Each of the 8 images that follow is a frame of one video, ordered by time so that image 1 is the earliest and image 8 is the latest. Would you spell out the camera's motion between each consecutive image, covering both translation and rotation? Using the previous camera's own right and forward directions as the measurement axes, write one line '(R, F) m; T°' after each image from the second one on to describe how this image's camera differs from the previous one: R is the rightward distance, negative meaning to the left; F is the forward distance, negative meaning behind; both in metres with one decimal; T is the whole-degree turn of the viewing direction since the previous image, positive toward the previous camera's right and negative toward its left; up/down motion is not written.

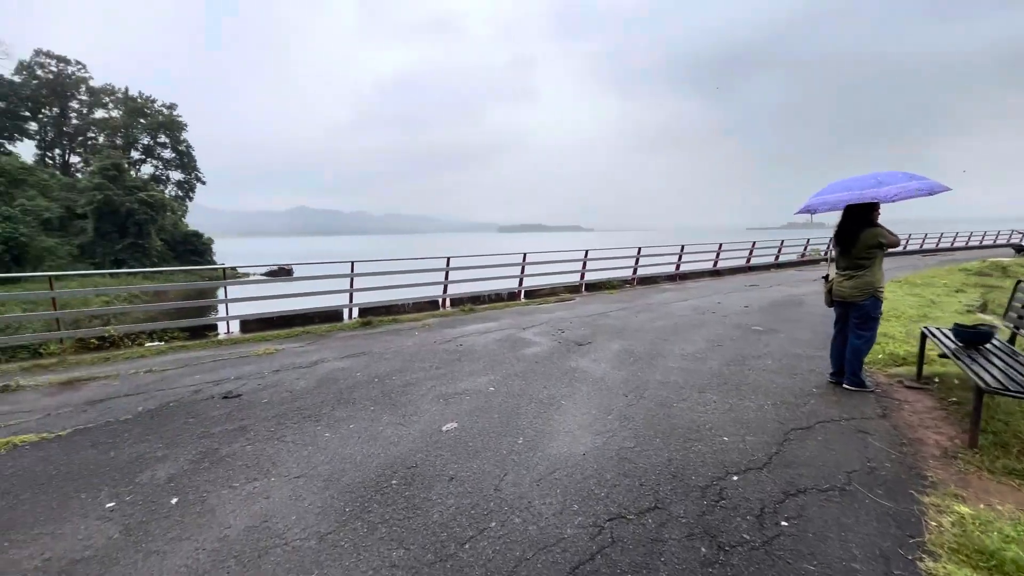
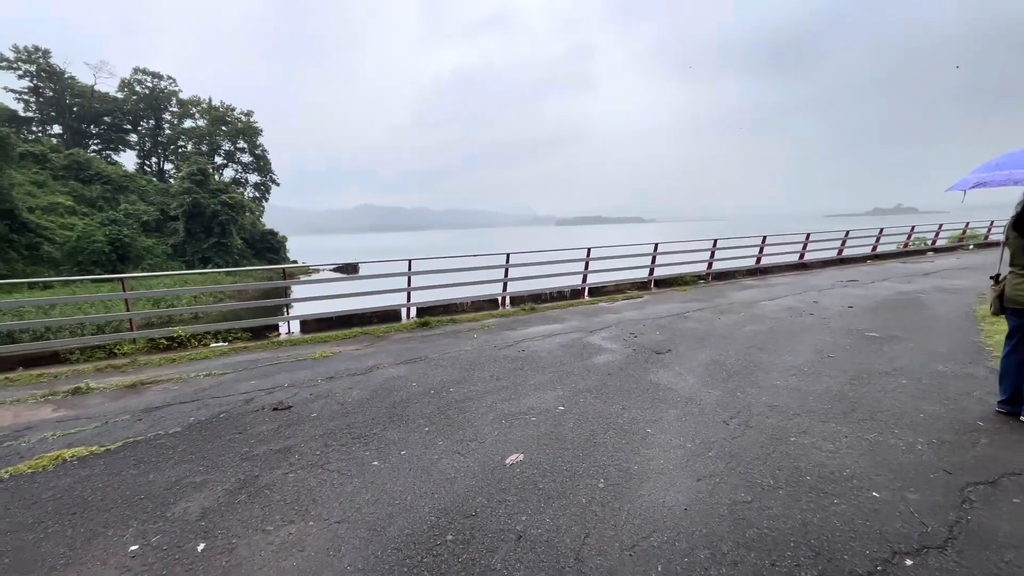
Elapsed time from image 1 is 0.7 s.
(-0.1, +0.4) m; -7°
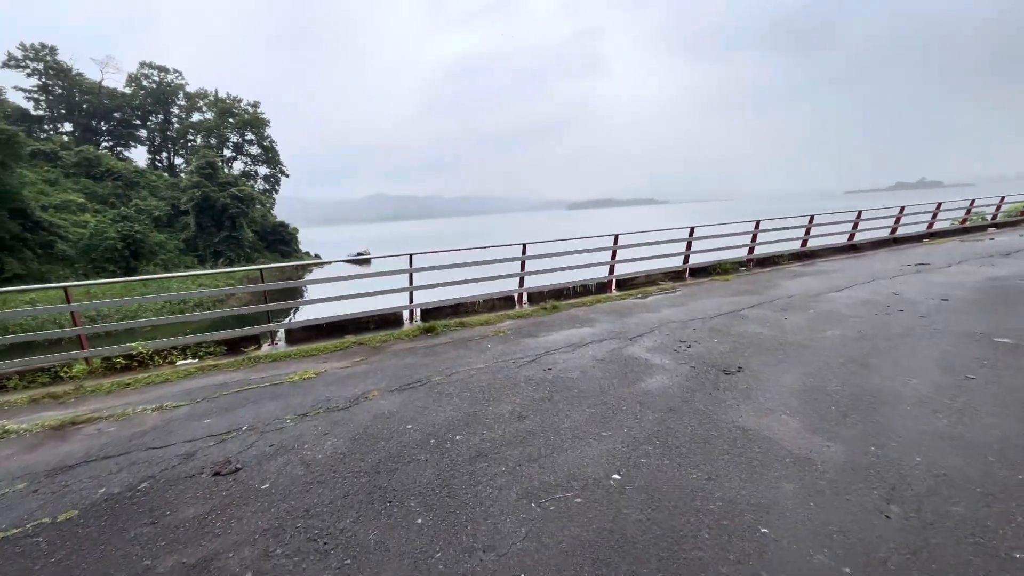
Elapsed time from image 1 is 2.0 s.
(-0.1, +0.9) m; -2°
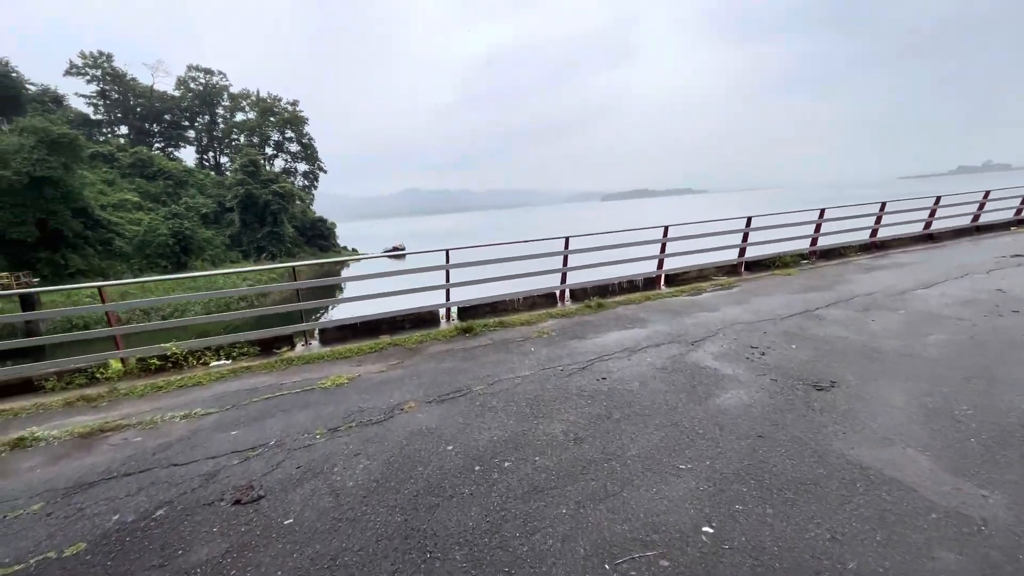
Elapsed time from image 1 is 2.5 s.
(-0.1, +0.4) m; -4°
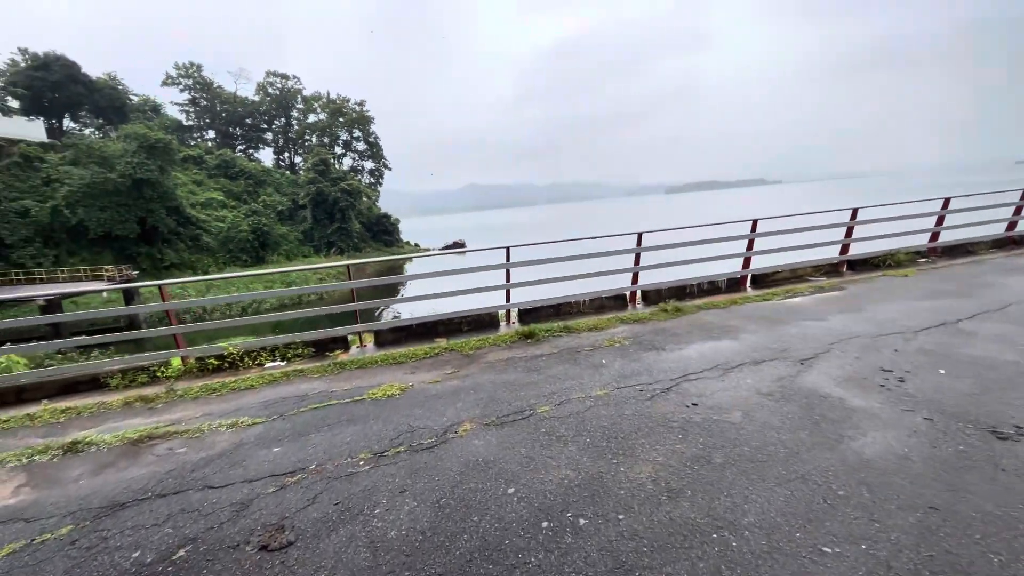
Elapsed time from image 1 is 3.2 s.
(-0.1, +0.4) m; -7°
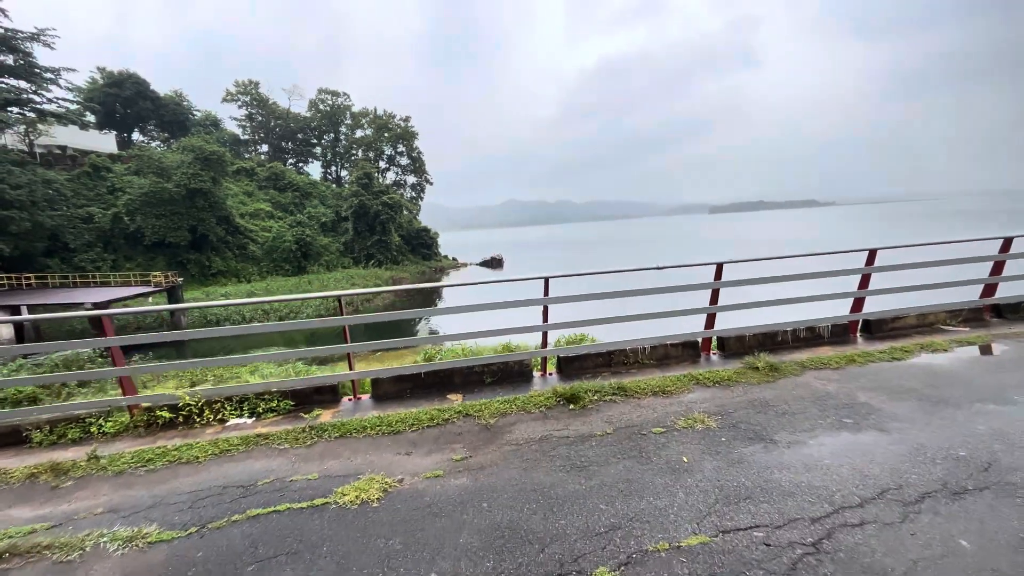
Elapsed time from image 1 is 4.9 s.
(0.0, +1.1) m; -5°
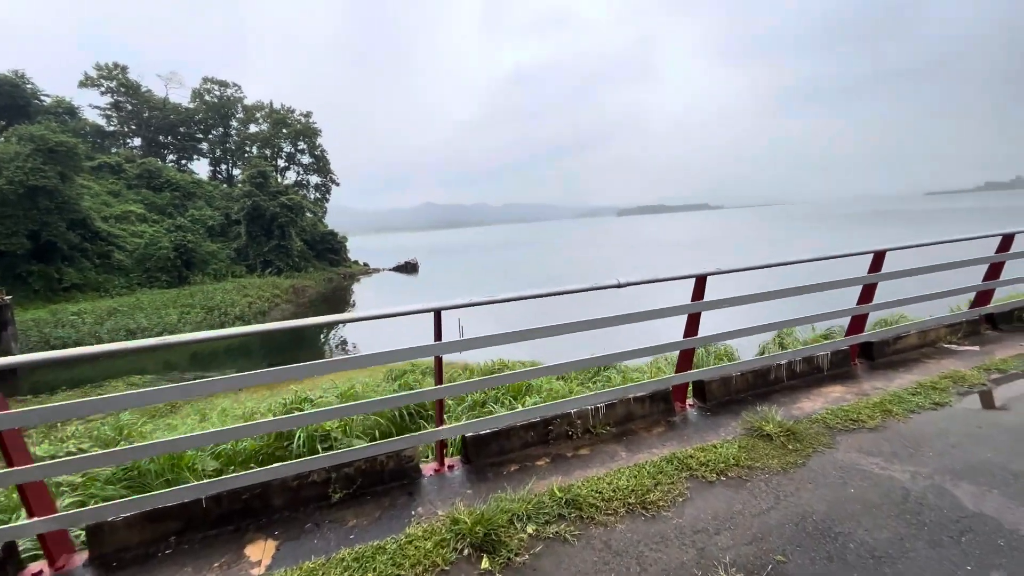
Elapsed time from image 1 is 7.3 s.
(+0.2, +1.6) m; +10°
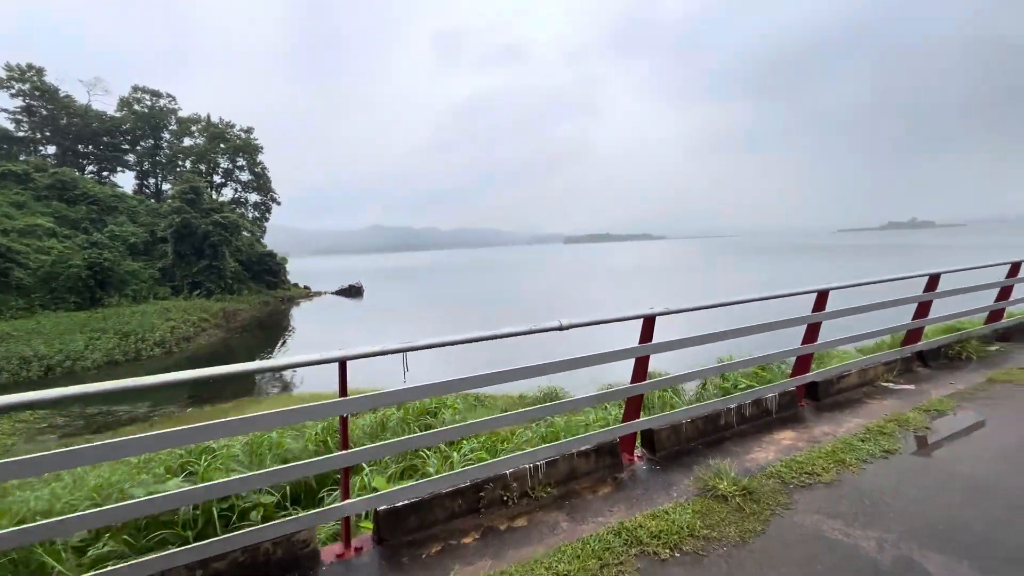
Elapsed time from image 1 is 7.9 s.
(+0.1, +0.3) m; +6°
